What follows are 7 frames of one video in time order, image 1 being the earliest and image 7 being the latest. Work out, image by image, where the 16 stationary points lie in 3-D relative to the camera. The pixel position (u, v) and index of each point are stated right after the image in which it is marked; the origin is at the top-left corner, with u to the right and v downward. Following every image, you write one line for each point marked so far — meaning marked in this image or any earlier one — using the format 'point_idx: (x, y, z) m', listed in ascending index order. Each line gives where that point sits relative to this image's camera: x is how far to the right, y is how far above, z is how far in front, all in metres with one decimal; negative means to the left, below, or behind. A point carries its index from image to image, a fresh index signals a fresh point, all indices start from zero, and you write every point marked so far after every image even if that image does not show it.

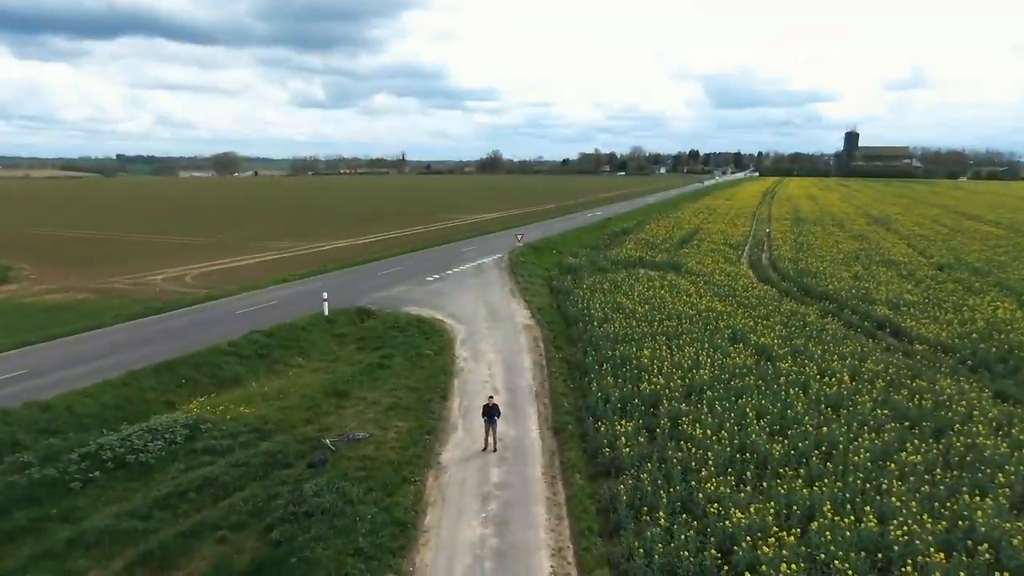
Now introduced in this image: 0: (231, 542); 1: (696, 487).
0: (-5.7, -5.2, +13.1) m
1: (+4.1, -4.5, +14.4) m
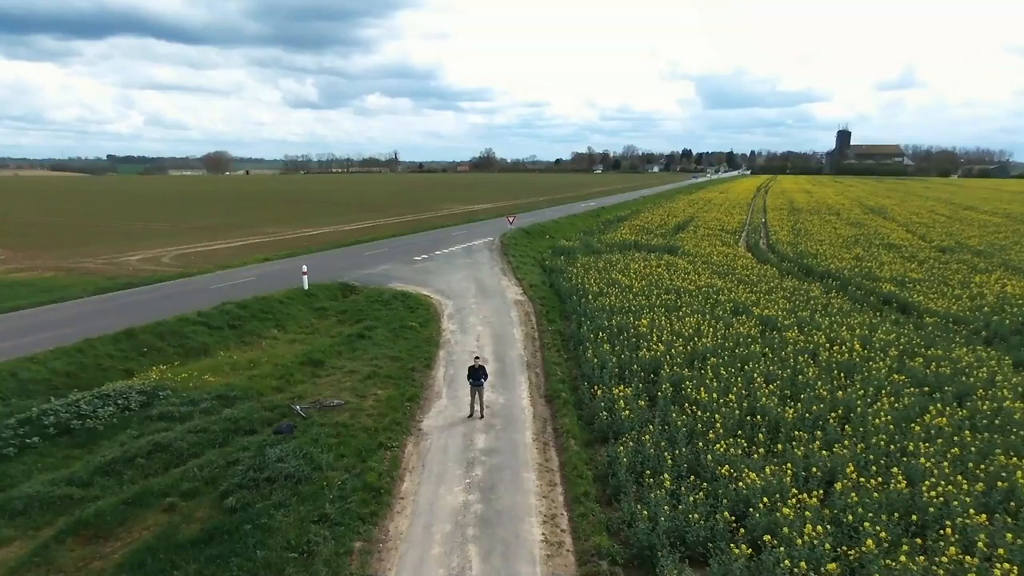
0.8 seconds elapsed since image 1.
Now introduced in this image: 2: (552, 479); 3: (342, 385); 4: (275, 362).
0: (-6.0, -4.0, +11.6) m
1: (+3.9, -3.3, +13.0) m
2: (+0.8, -3.8, +12.8) m
3: (-4.7, -2.7, +17.8) m
4: (-7.2, -2.3, +19.6) m
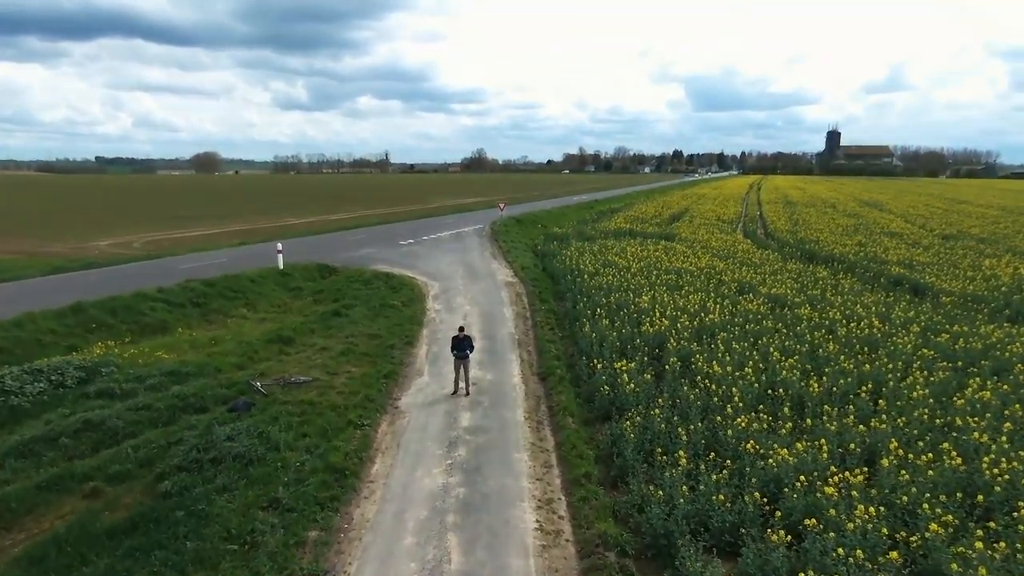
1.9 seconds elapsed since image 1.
0: (-6.2, -3.2, +9.7) m
1: (+3.7, -2.4, +11.3) m
2: (+0.6, -3.0, +11.1) m
3: (-5.0, -1.9, +16.0) m
4: (-7.5, -1.4, +17.7) m
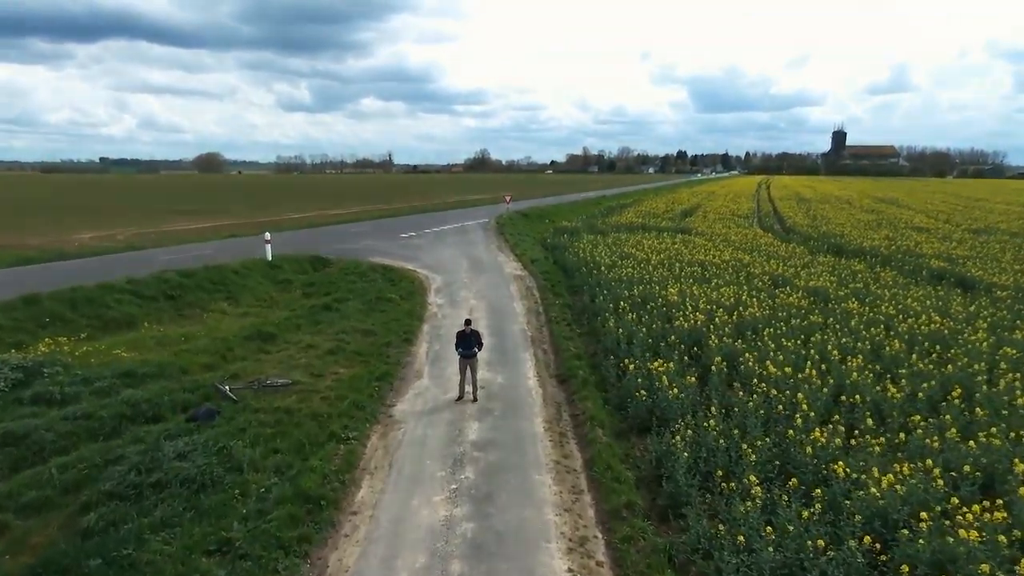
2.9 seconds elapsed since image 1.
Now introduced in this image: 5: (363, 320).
0: (-5.9, -2.9, +7.6) m
1: (+4.0, -2.1, +9.0) m
2: (+0.9, -2.7, +8.9) m
3: (-4.7, -1.6, +13.8) m
4: (-7.2, -1.2, +15.5) m
5: (-4.0, -0.8, +17.2) m
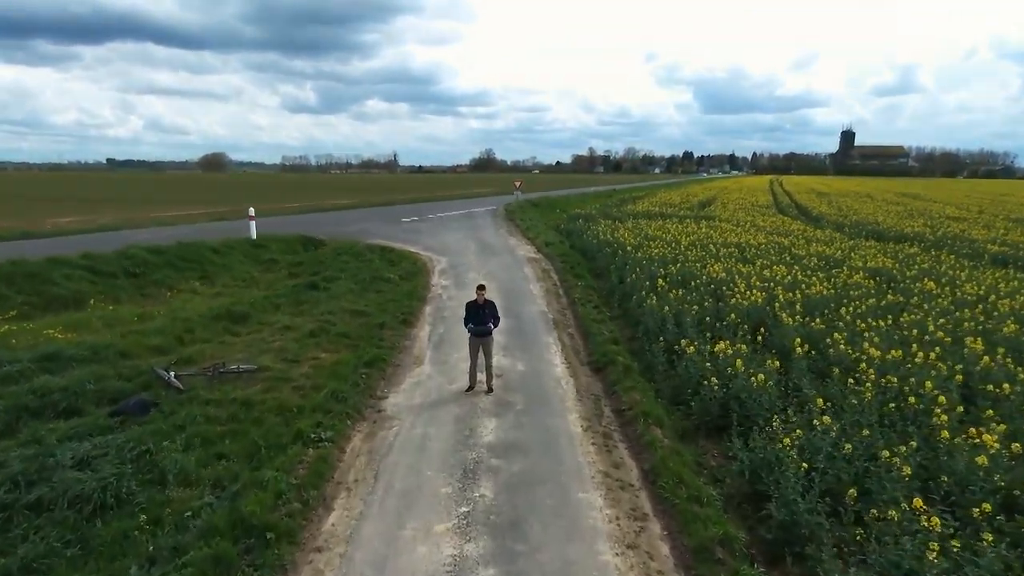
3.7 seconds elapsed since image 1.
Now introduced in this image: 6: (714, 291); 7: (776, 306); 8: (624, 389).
0: (-5.6, -2.3, +5.0) m
1: (+4.3, -1.6, +6.4) m
2: (+1.2, -2.1, +6.3) m
3: (-4.3, -1.0, +11.2) m
4: (-6.8, -0.6, +13.0) m
5: (-3.6, -0.3, +14.6) m
6: (+4.3, -0.1, +13.6) m
7: (+5.0, -0.4, +12.2) m
8: (+1.6, -1.5, +9.4) m
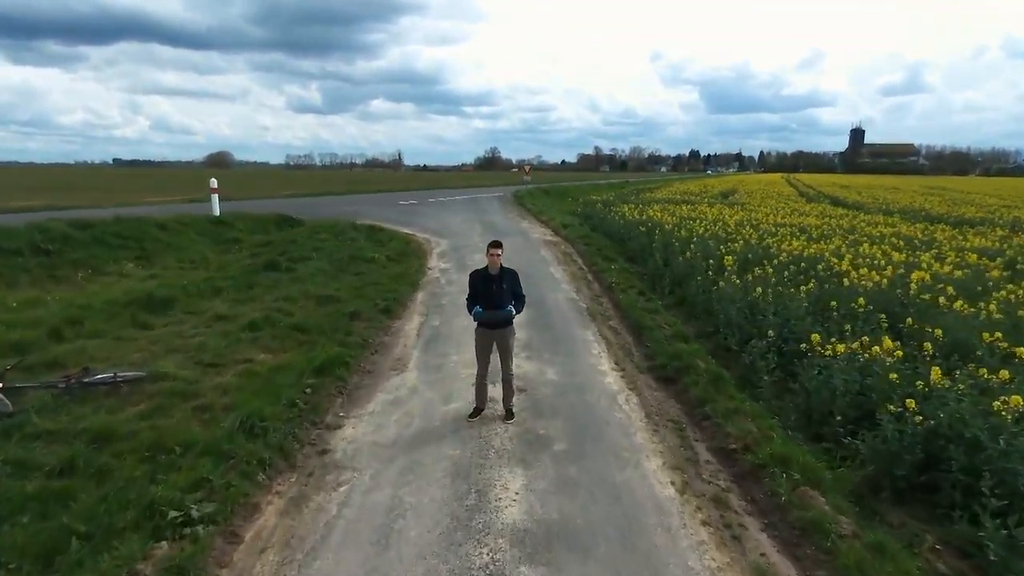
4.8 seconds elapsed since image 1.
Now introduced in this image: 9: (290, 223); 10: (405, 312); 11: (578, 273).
0: (-5.3, -1.9, +1.5) m
1: (+4.6, -1.2, +2.9) m
2: (+1.5, -1.8, +2.8) m
3: (-4.0, -0.7, +7.8) m
4: (-6.5, -0.2, +9.5) m
5: (-3.2, +0.1, +11.1) m
6: (+4.6, +0.3, +10.1) m
7: (+5.3, 0.0, +8.7) m
8: (+1.9, -1.1, +5.9) m
9: (-6.3, +1.8, +18.3) m
10: (-1.6, -0.4, +9.6) m
11: (+1.4, +0.4, +13.6) m
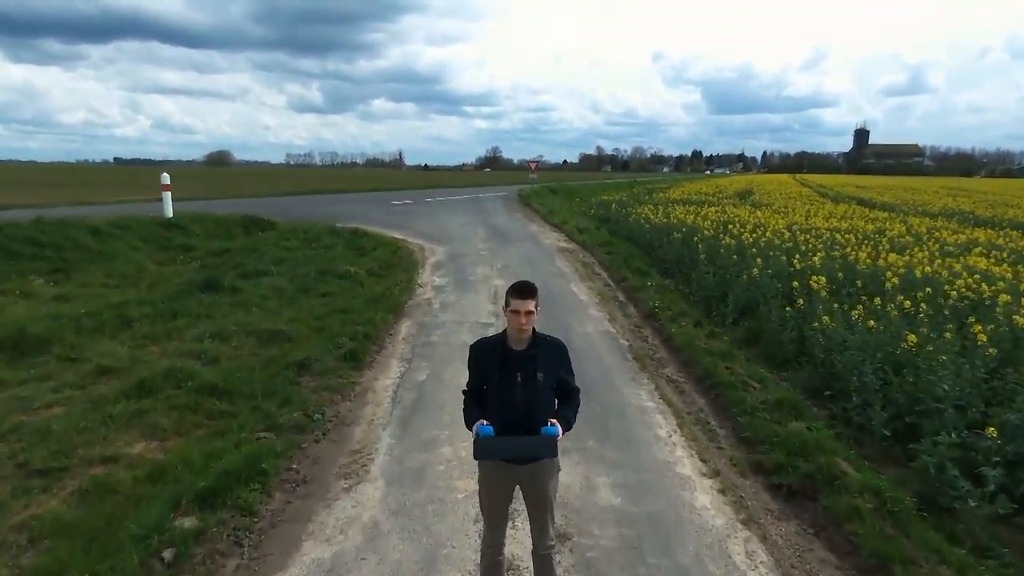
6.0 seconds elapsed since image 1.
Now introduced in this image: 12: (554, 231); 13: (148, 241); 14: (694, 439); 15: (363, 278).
0: (-5.1, -2.3, -1.2) m
1: (+4.7, -1.6, +0.1) m
2: (+1.7, -2.2, 0.0) m
3: (-3.8, -1.0, +5.0) m
4: (-6.3, -0.6, +6.8) m
5: (-3.1, -0.3, +8.4) m
6: (+4.8, -0.1, +7.4) m
7: (+5.5, -0.4, +5.9) m
8: (+2.1, -1.5, +3.1) m
9: (-6.1, +1.5, +15.5) m
10: (-1.4, -0.7, +6.9) m
11: (+1.6, 0.0, +10.9) m
12: (+1.3, +1.8, +19.5) m
13: (-7.3, +1.0, +13.1) m
14: (+1.4, -1.2, +5.2) m
15: (-2.4, +0.1, +10.5) m
